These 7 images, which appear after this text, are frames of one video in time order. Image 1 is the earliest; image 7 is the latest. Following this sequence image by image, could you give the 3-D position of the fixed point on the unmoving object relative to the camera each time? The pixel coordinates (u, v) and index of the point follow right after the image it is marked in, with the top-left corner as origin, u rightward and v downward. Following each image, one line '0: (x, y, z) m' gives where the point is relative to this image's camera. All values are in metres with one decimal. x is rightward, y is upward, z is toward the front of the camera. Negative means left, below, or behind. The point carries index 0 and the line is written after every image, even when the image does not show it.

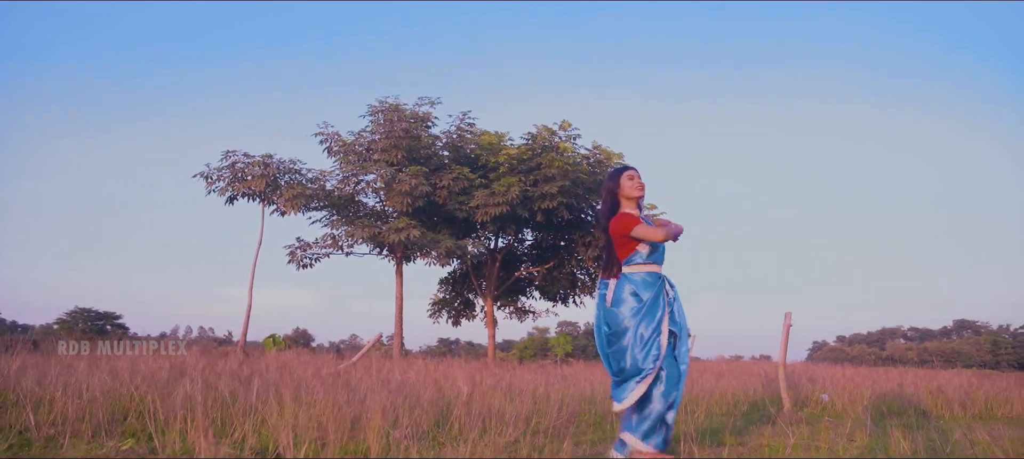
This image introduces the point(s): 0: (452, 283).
0: (-1.0, -1.0, +15.4) m
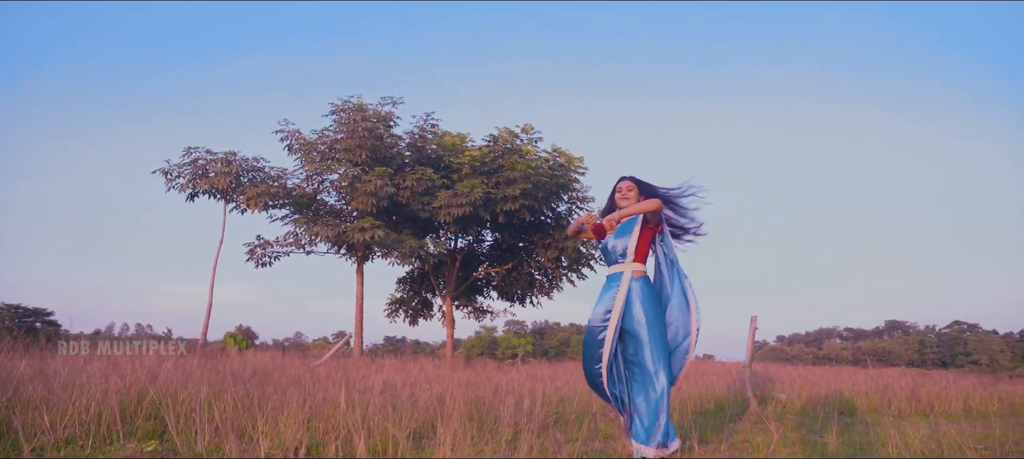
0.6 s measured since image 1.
0: (-1.9, -1.0, +15.9) m
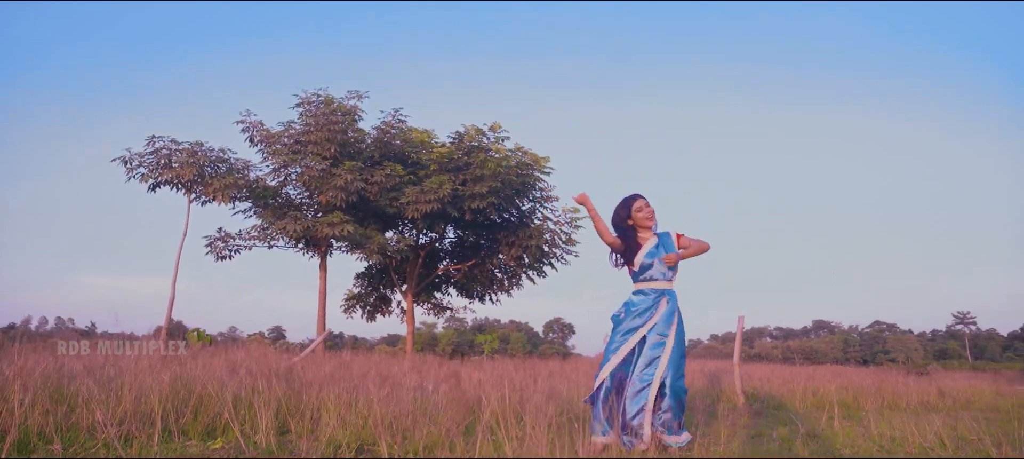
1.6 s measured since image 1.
0: (-3.1, -1.1, +16.9) m
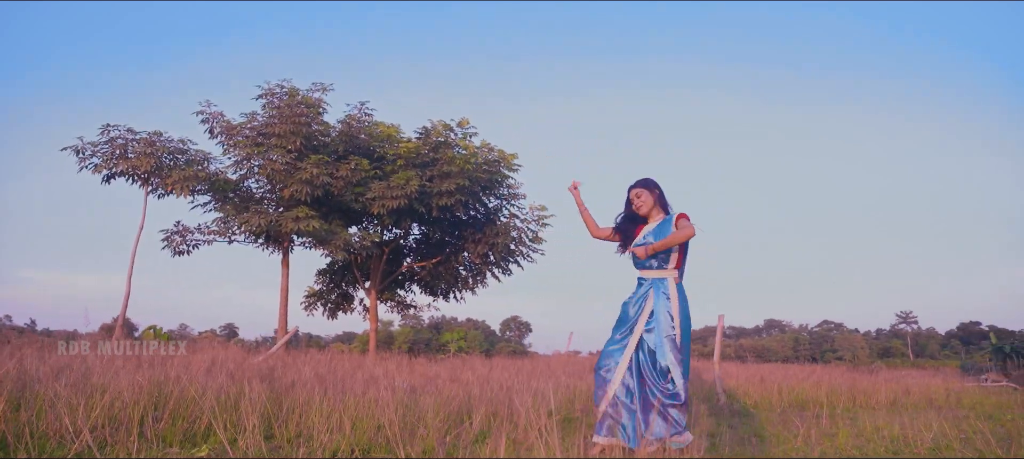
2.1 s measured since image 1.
0: (-4.0, -1.0, +16.6) m
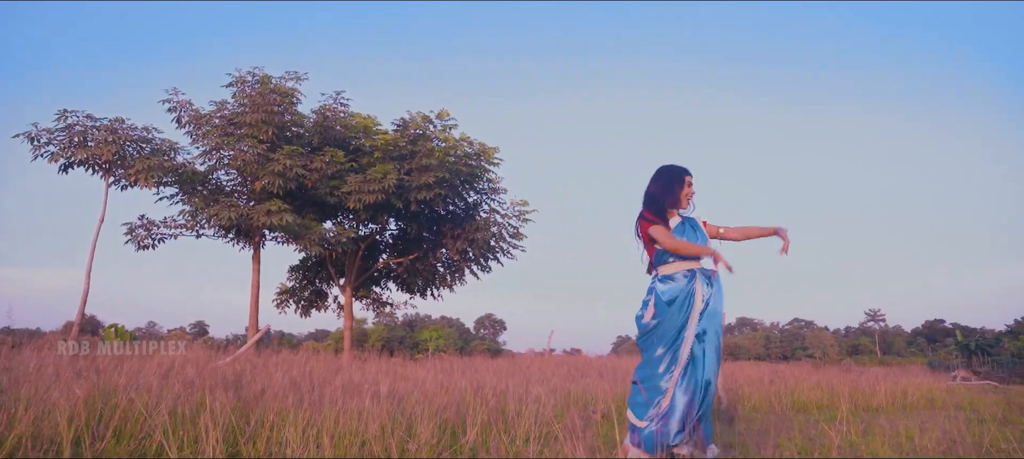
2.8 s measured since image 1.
0: (-4.5, -0.9, +16.4) m
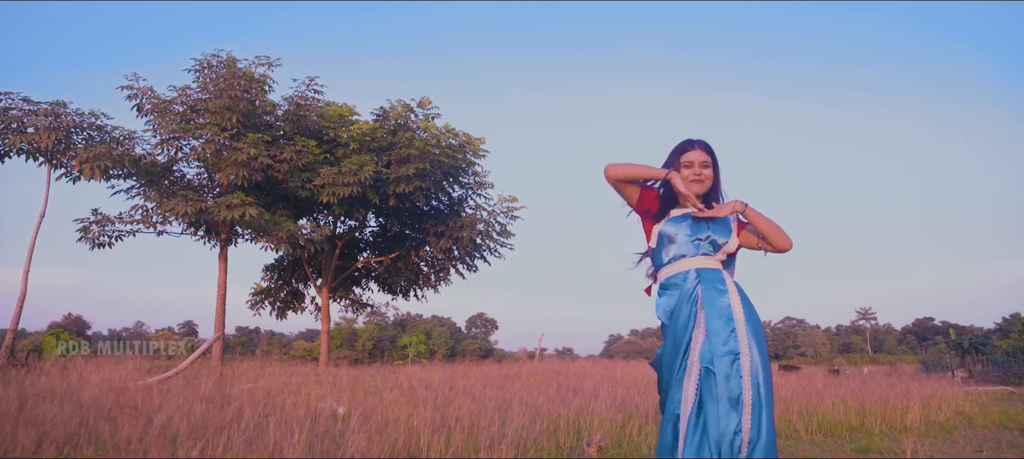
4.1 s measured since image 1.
0: (-4.7, -0.9, +16.0) m
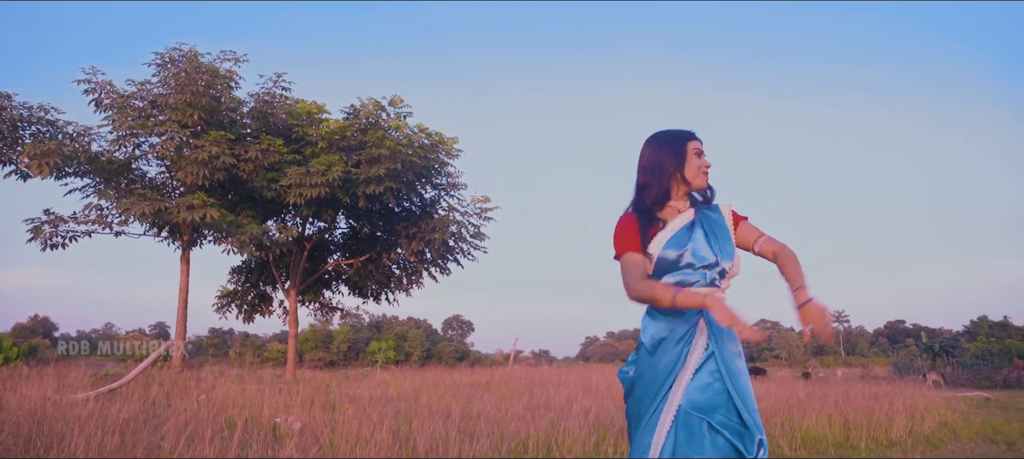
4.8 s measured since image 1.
0: (-5.2, -0.9, +15.8) m
